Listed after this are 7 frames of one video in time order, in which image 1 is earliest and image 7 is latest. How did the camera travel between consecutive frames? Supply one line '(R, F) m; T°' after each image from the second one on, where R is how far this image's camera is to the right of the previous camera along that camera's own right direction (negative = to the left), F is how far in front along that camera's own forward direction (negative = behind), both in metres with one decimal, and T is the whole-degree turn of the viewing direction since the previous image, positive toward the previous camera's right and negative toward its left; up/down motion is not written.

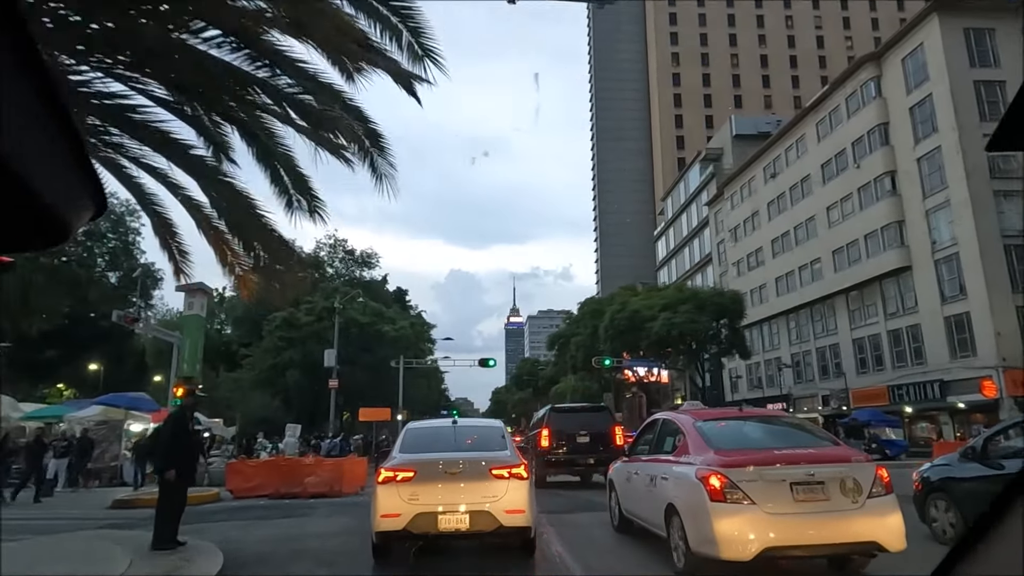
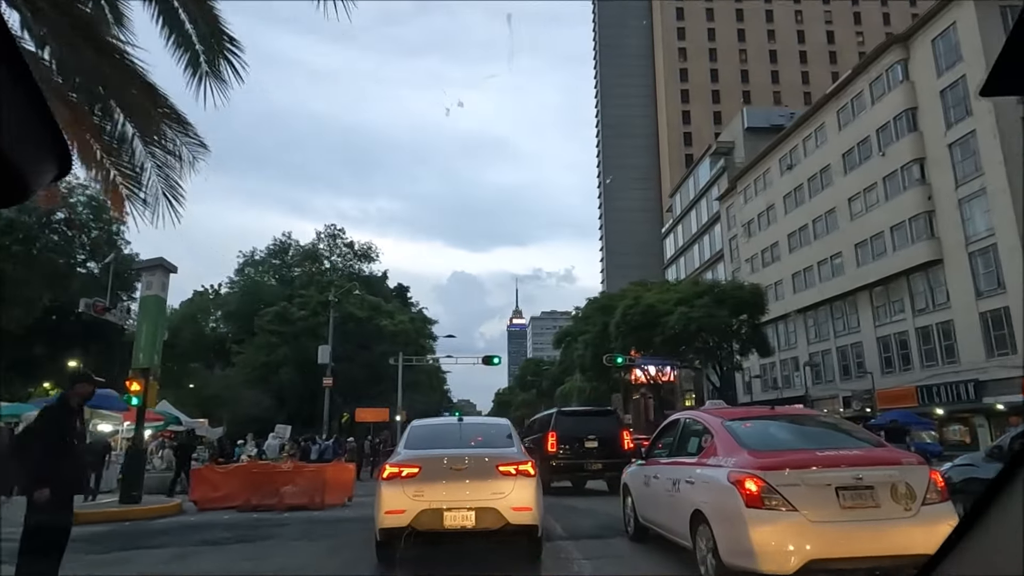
(-0.1, +0.6) m; 0°
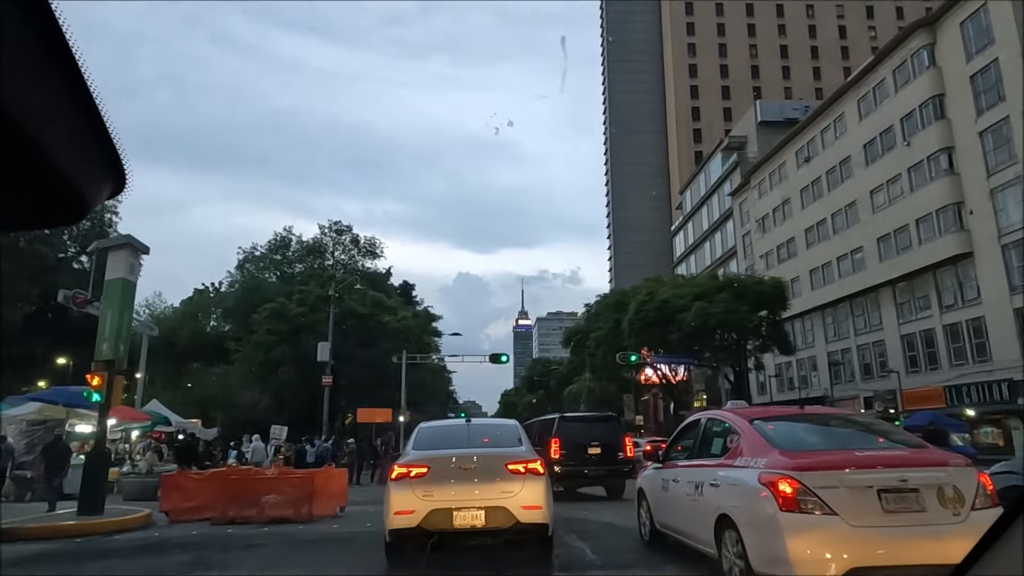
(0.0, +0.5) m; 0°
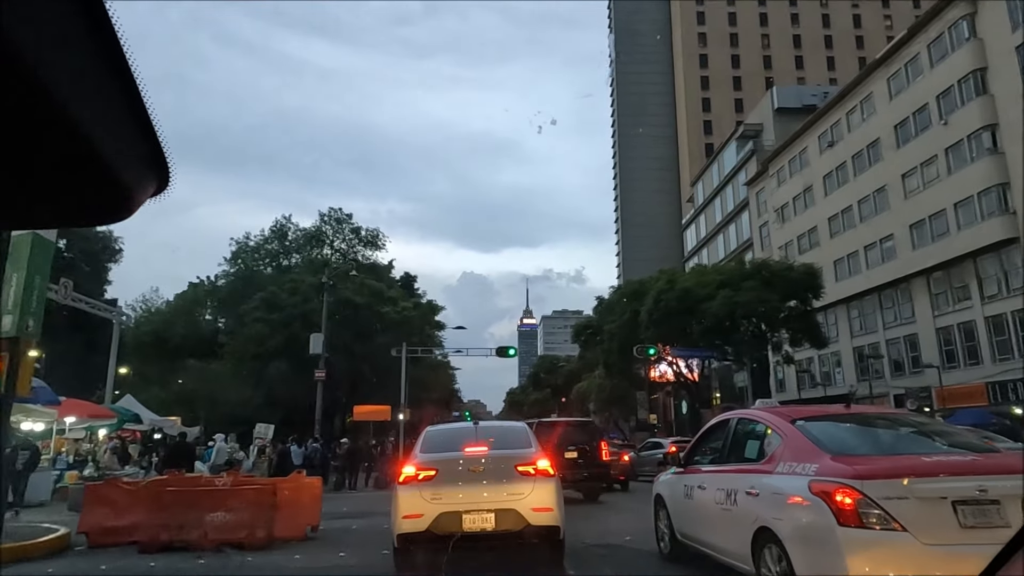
(-0.1, +0.7) m; 0°
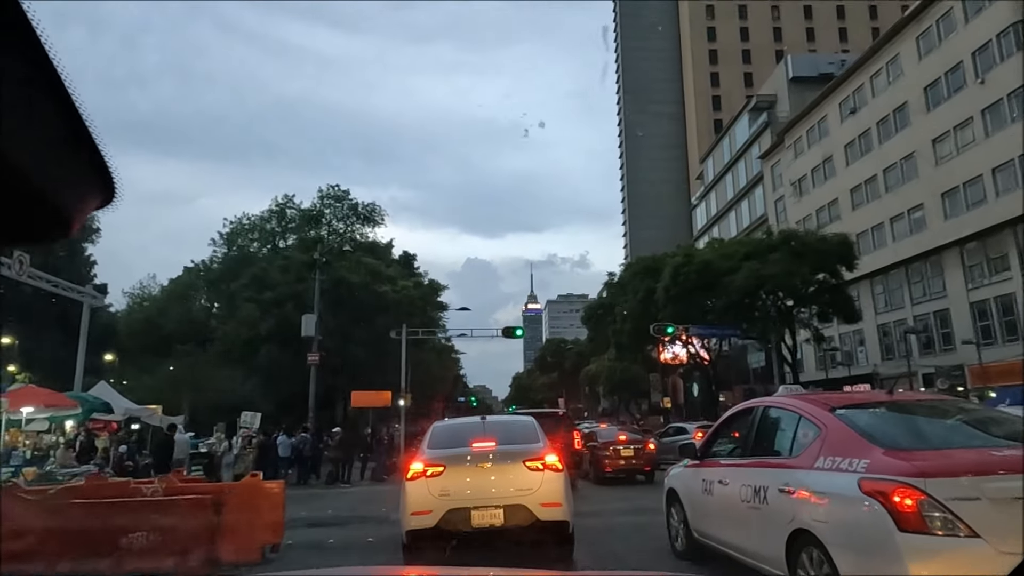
(0.0, +0.6) m; 0°
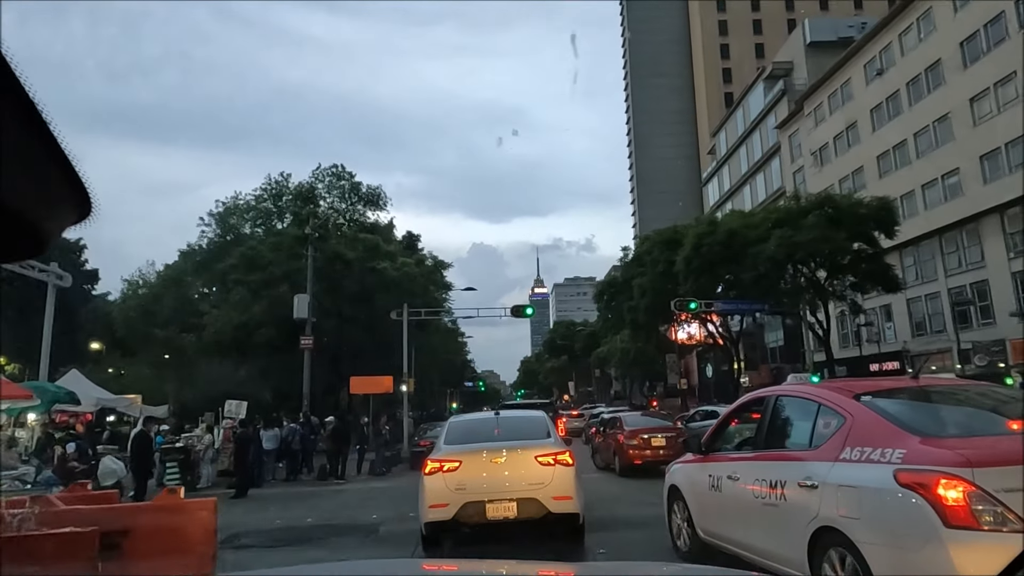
(0.0, +0.6) m; -1°
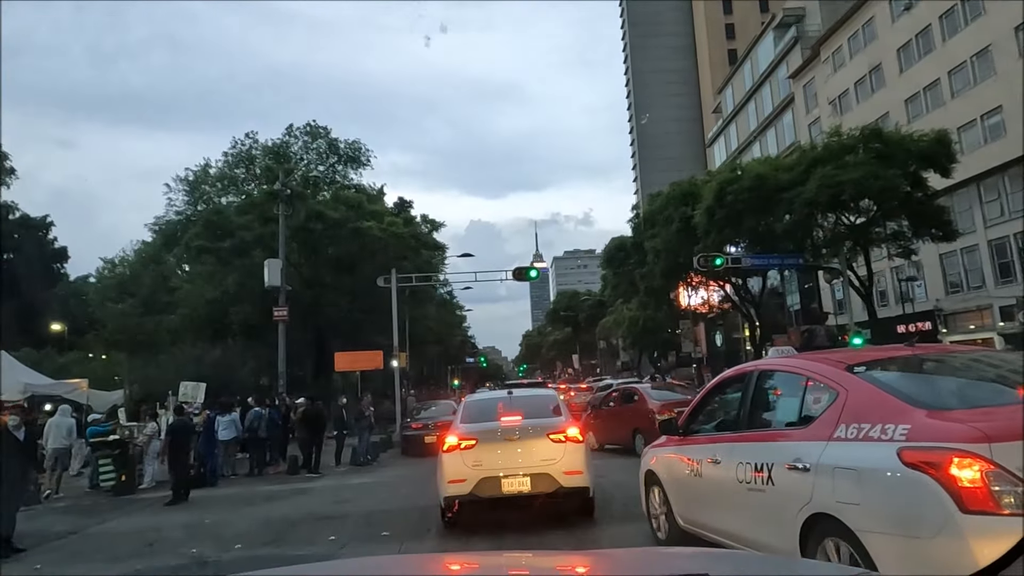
(0.0, +0.9) m; 0°
